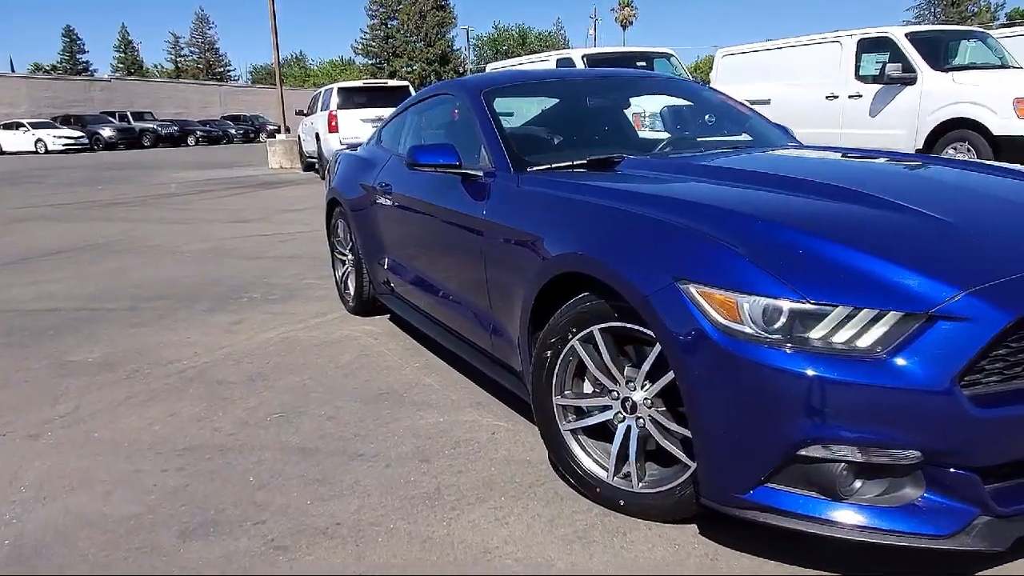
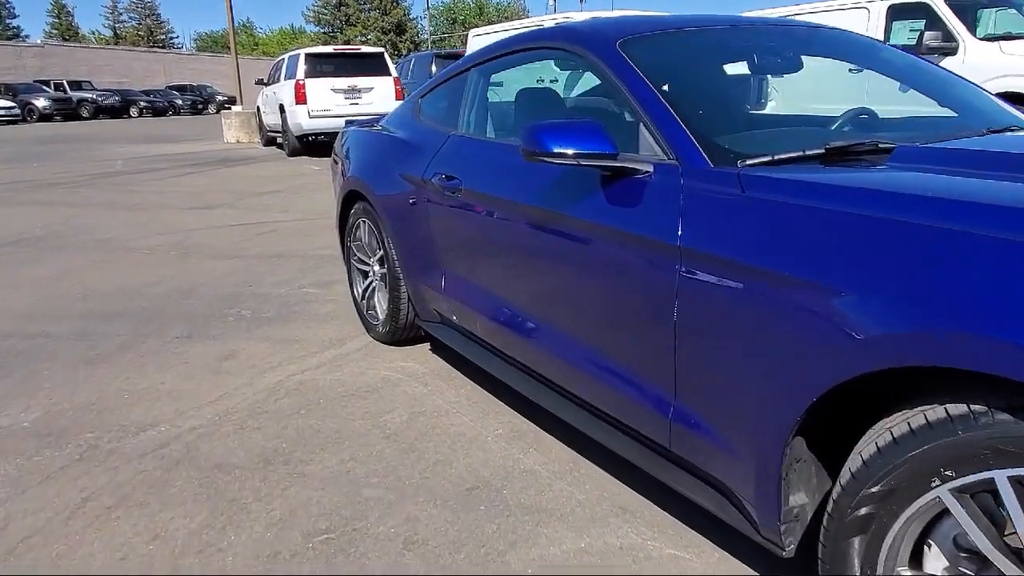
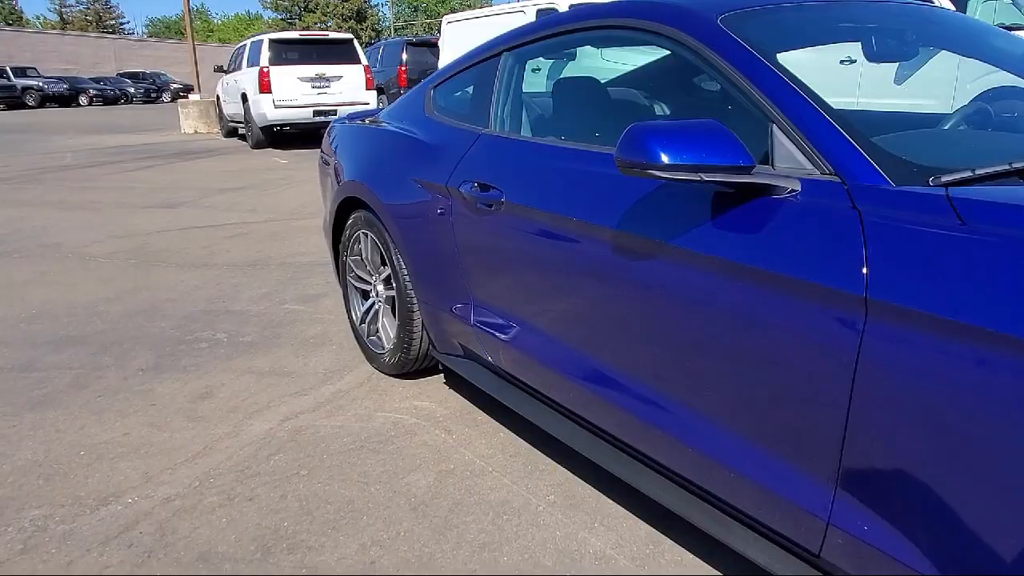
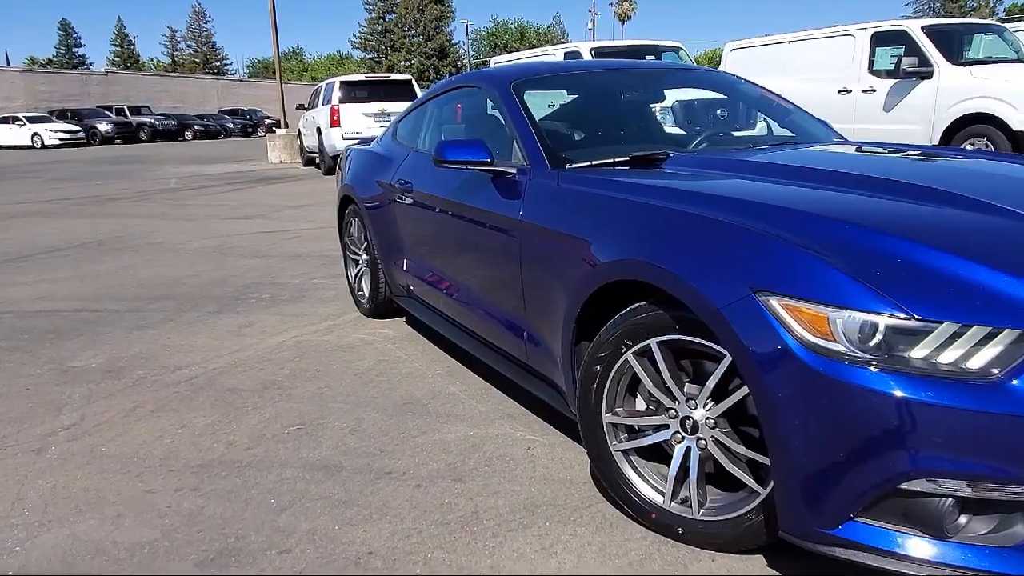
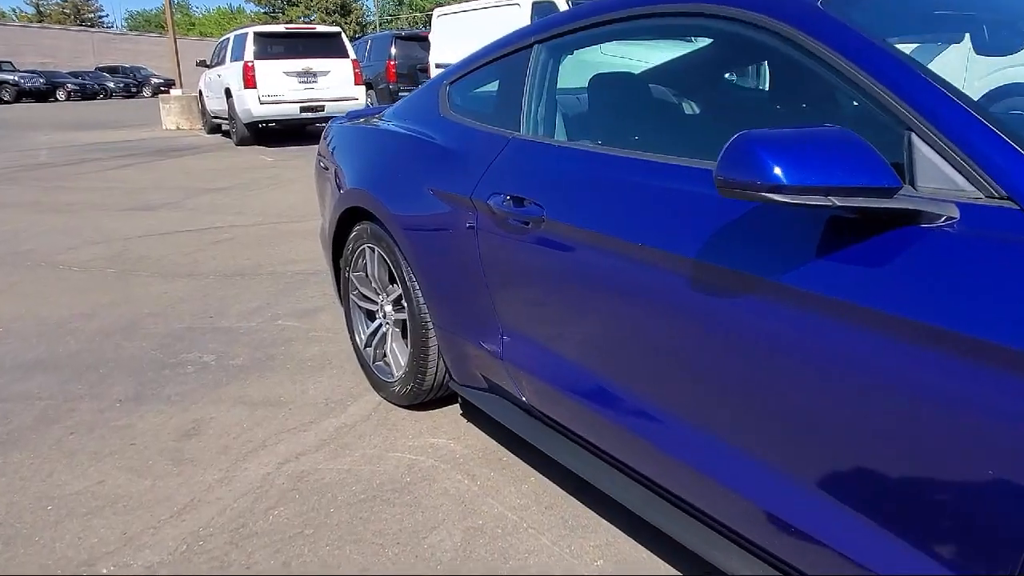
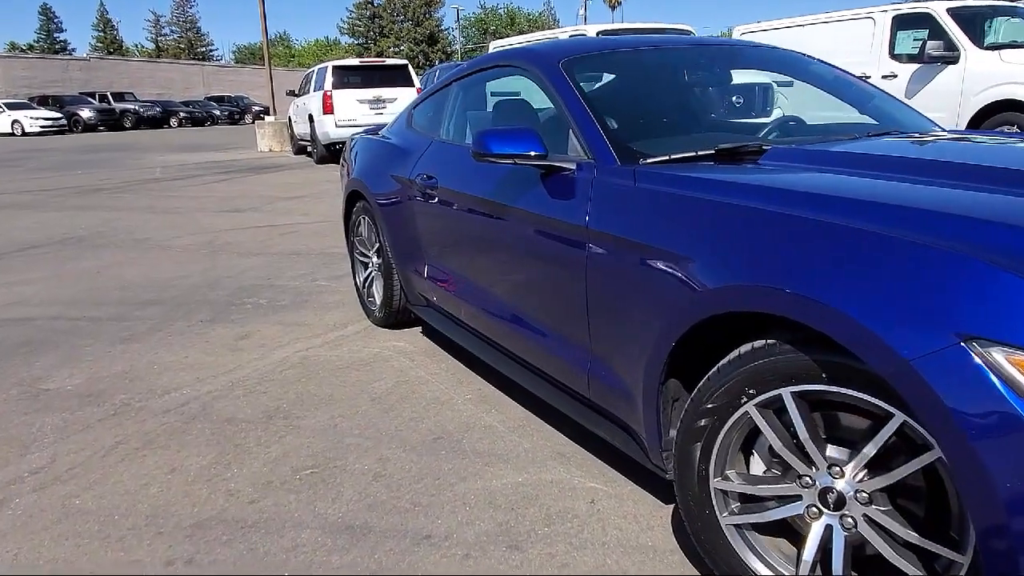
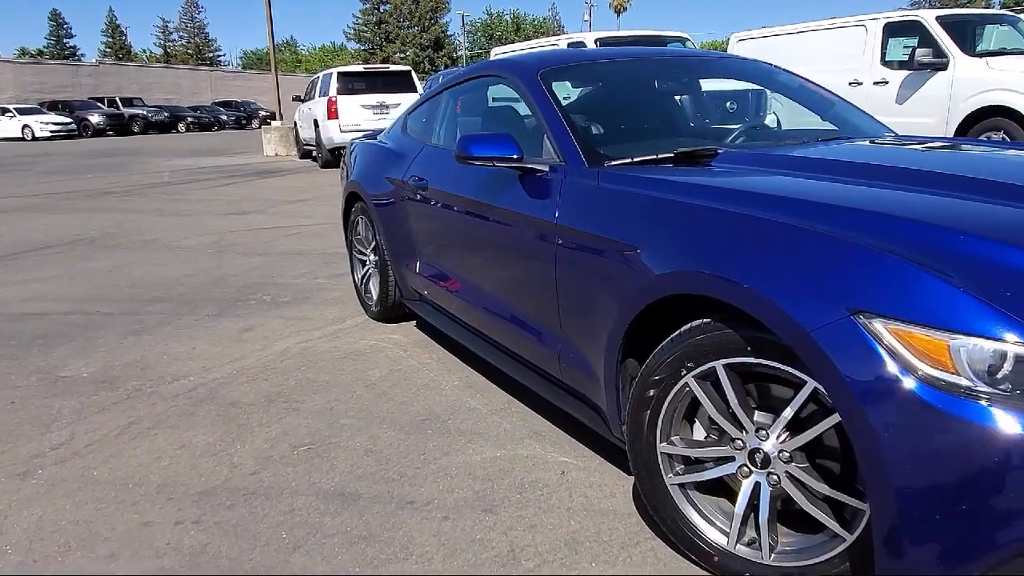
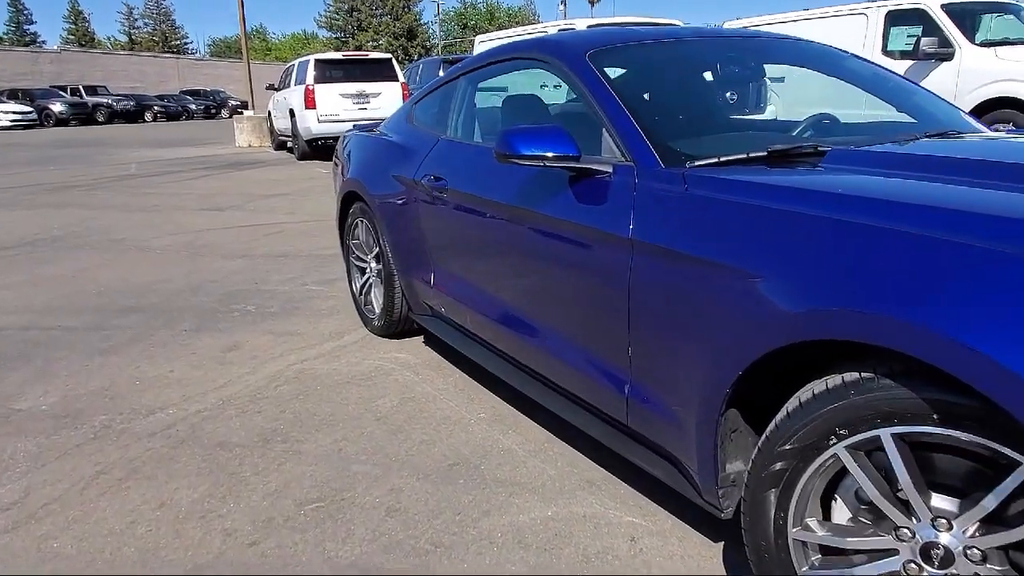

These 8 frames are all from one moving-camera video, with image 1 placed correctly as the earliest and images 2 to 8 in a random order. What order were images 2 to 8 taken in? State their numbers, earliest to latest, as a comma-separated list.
4, 7, 6, 8, 2, 3, 5
